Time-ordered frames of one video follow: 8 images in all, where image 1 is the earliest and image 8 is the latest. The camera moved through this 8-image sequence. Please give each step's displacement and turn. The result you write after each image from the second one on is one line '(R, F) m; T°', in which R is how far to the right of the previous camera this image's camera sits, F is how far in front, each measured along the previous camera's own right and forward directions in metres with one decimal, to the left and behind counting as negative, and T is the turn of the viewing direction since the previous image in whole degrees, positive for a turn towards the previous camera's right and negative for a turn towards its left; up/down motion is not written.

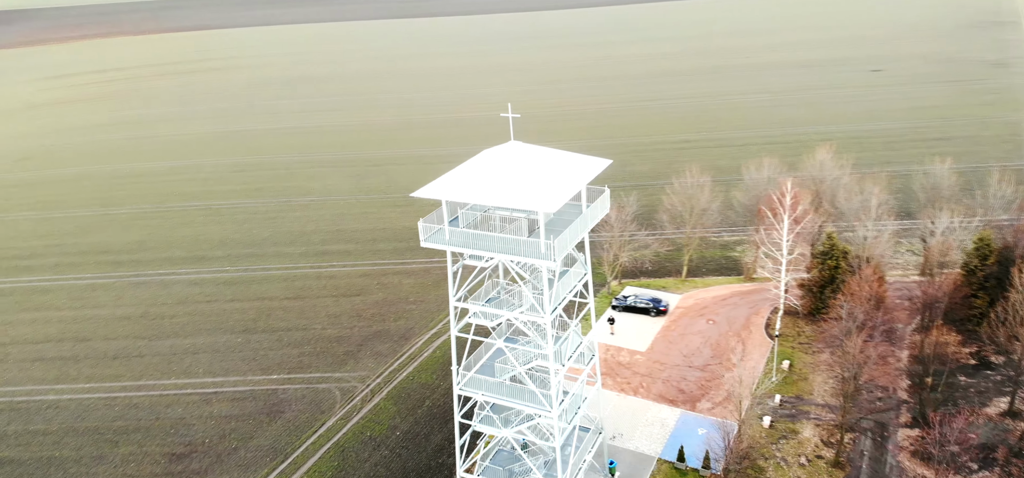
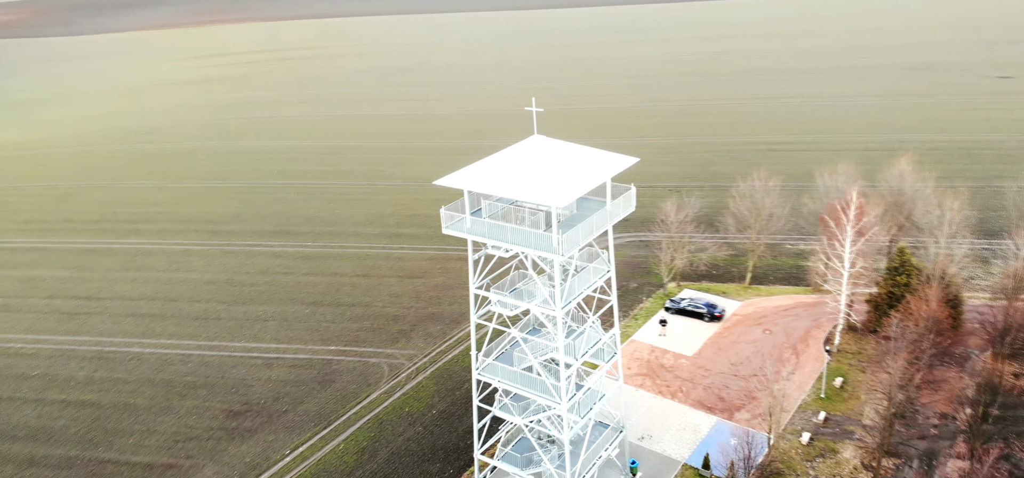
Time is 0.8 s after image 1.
(+5.1, -0.6) m; -10°
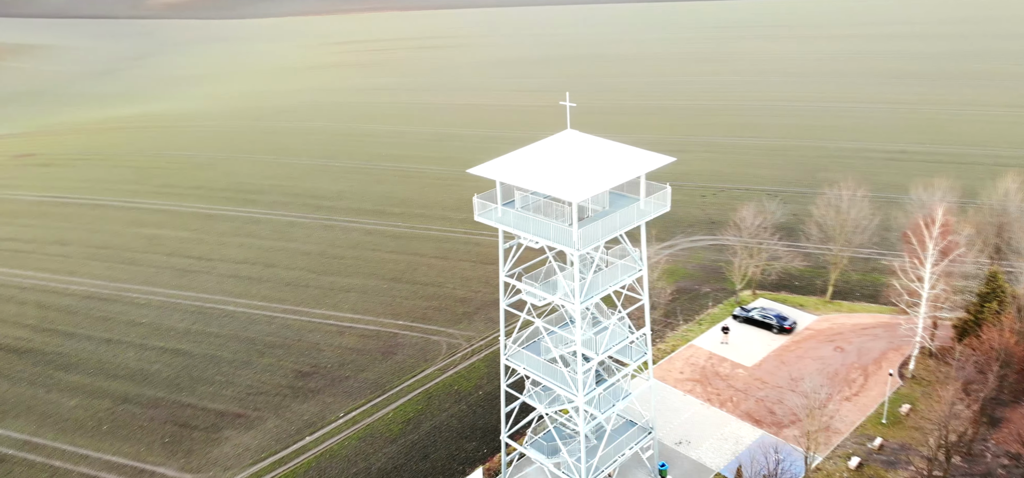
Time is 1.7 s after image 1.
(+5.9, -0.3) m; -12°
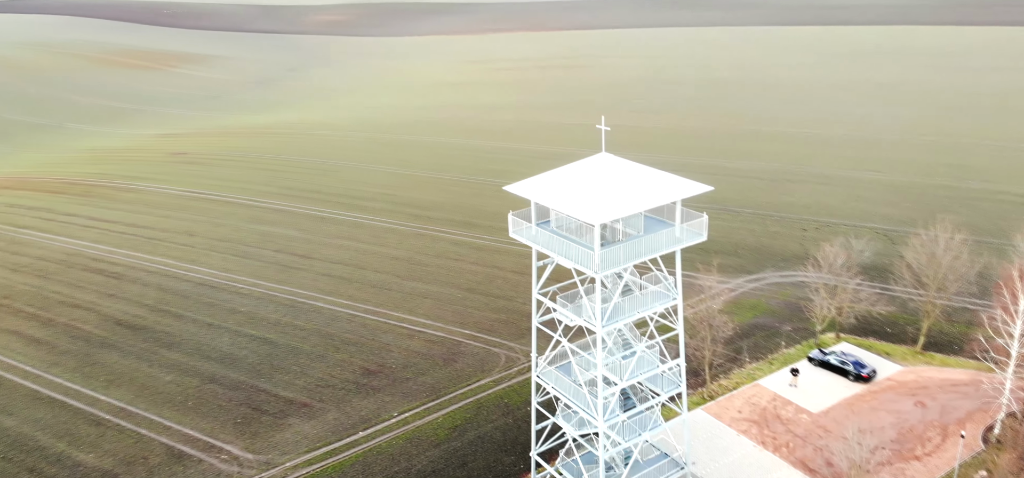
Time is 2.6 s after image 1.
(+6.1, +0.4) m; -12°
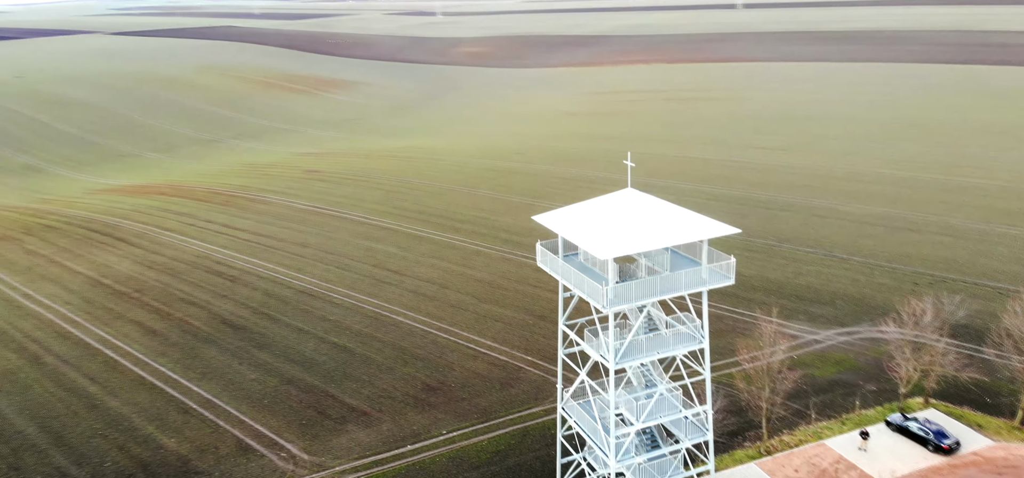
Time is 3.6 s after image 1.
(+6.5, +1.0) m; -13°
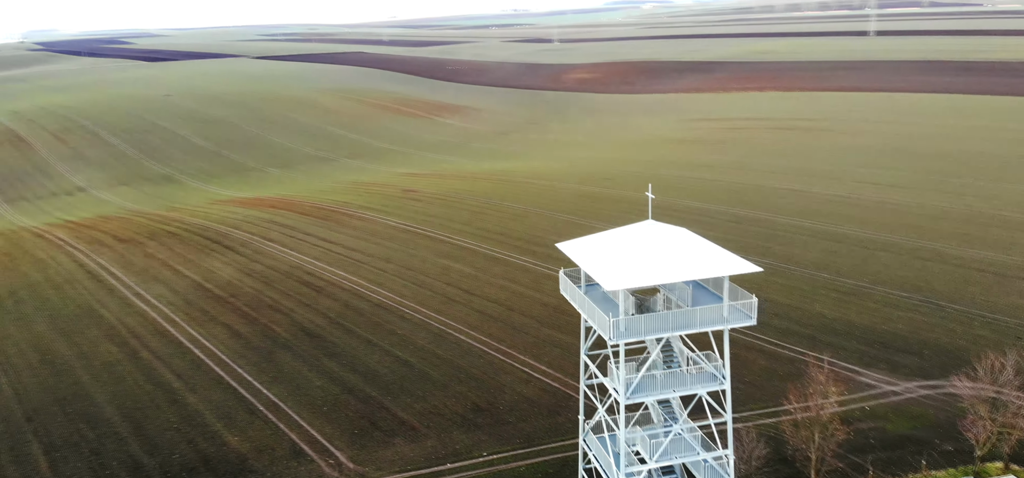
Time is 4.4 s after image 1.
(+5.2, +1.1) m; -10°
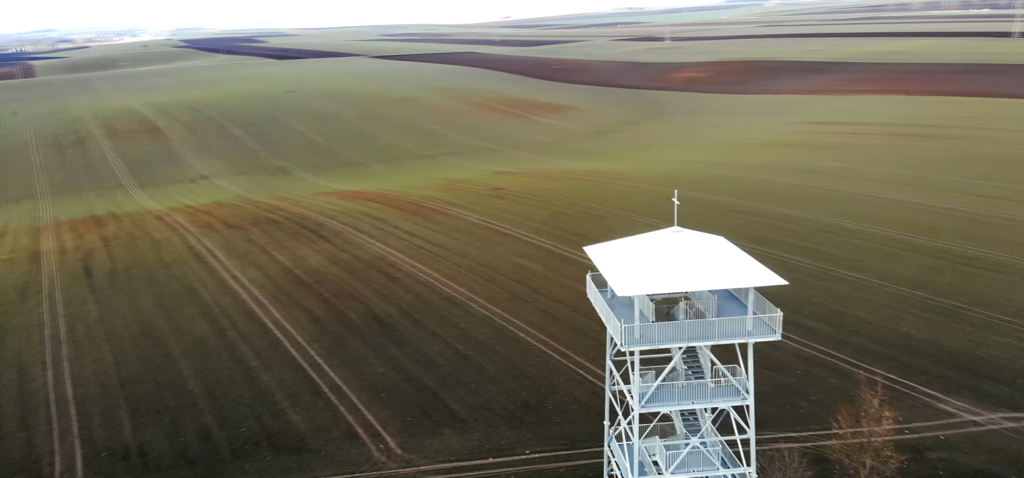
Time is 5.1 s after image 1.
(+4.6, +1.1) m; -10°
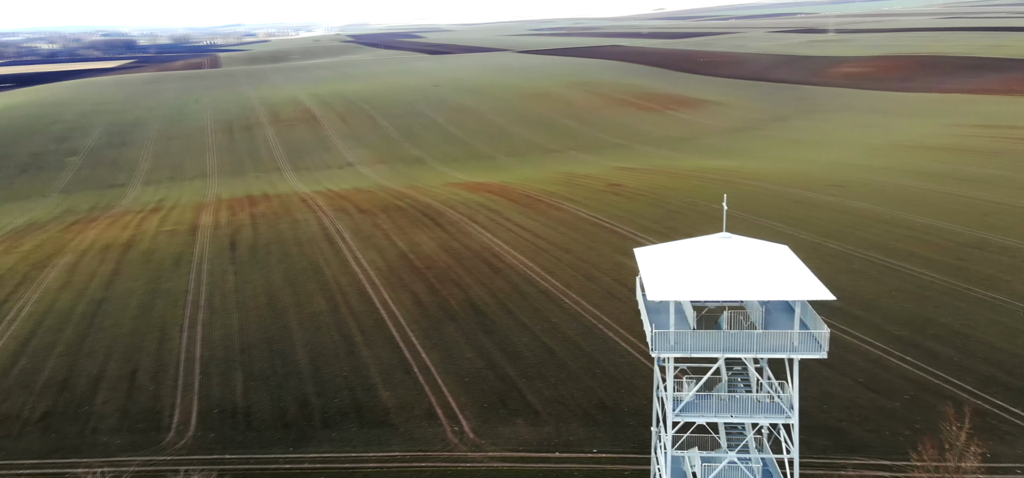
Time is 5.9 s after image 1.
(+5.0, +1.4) m; -12°
